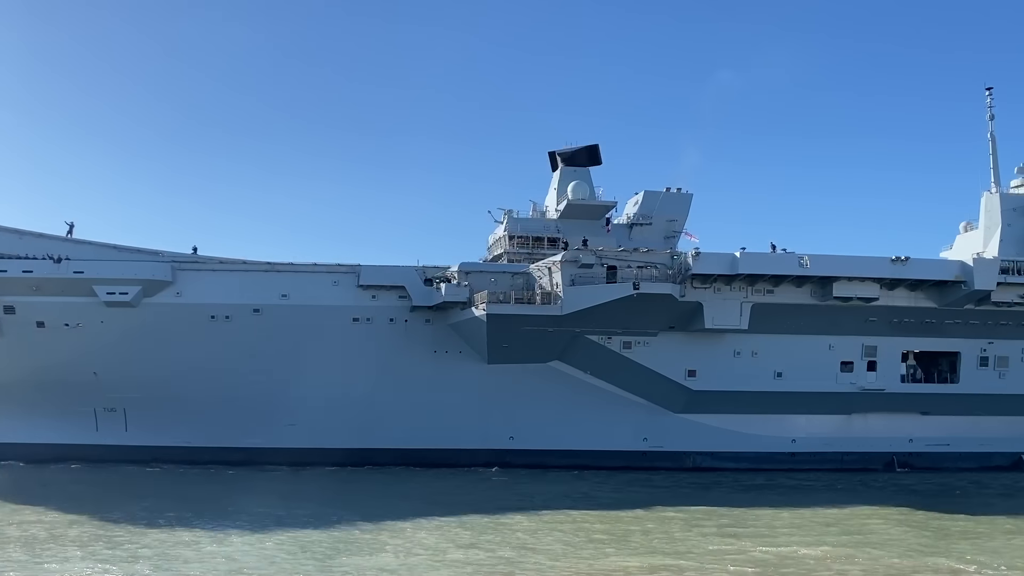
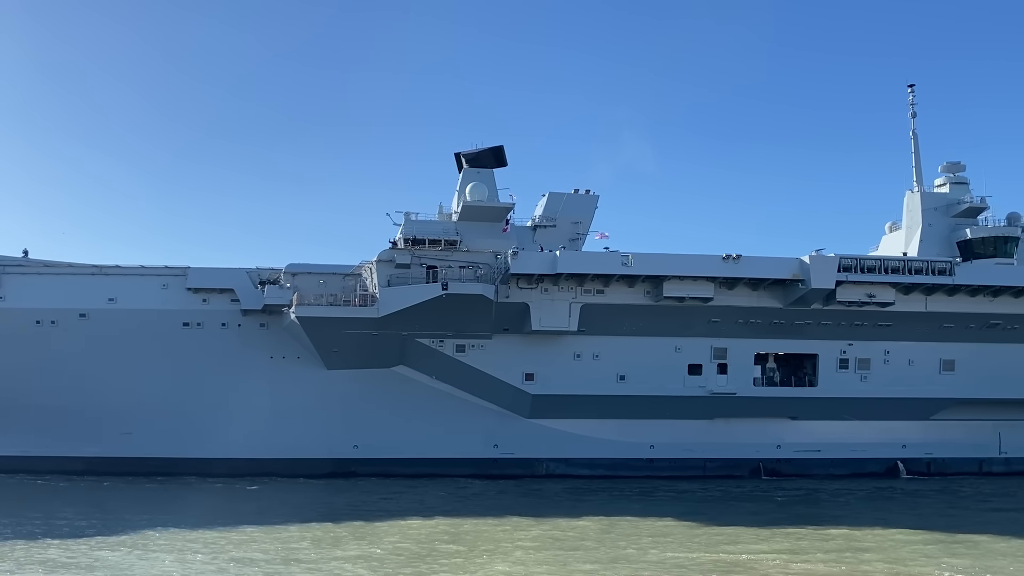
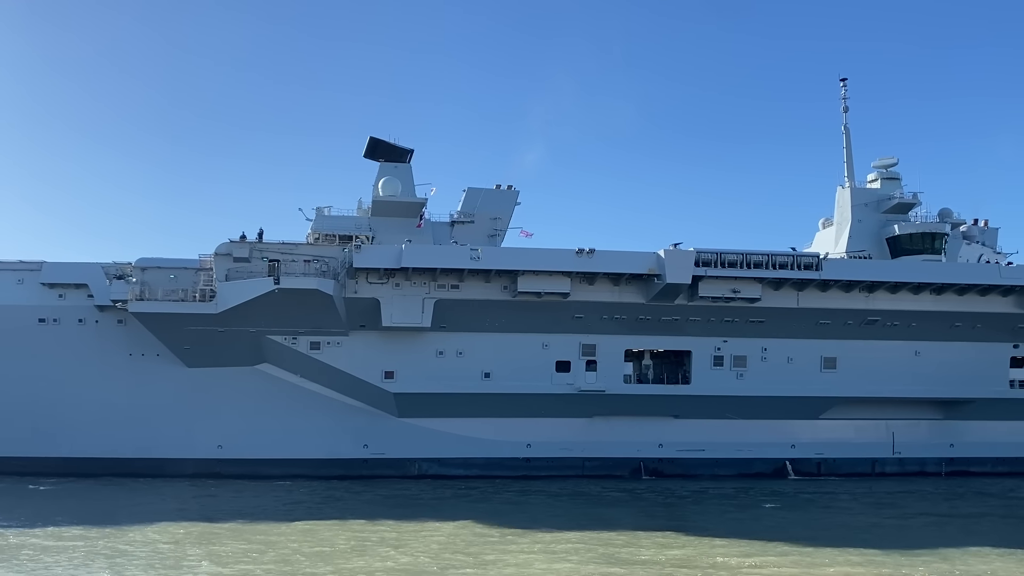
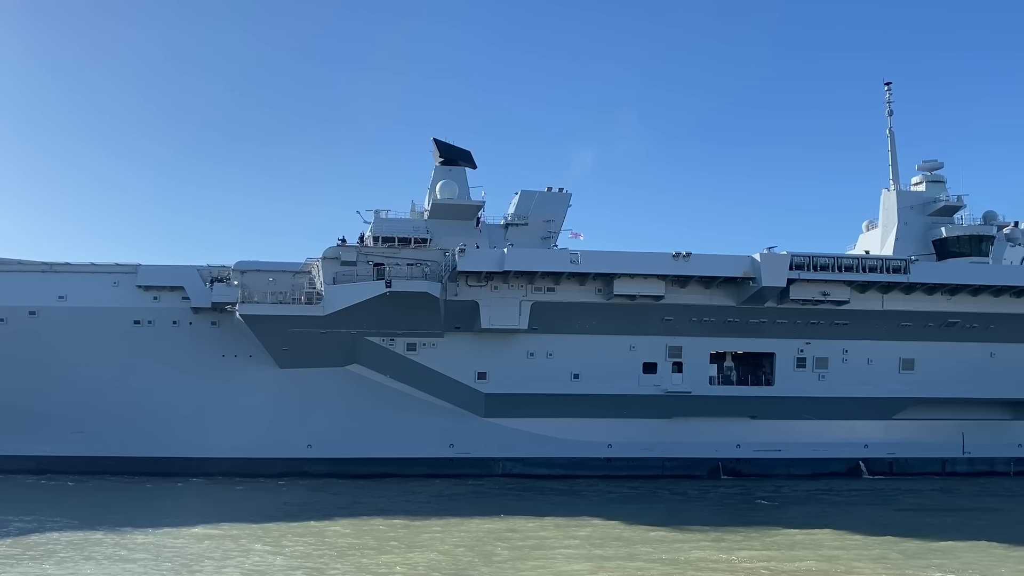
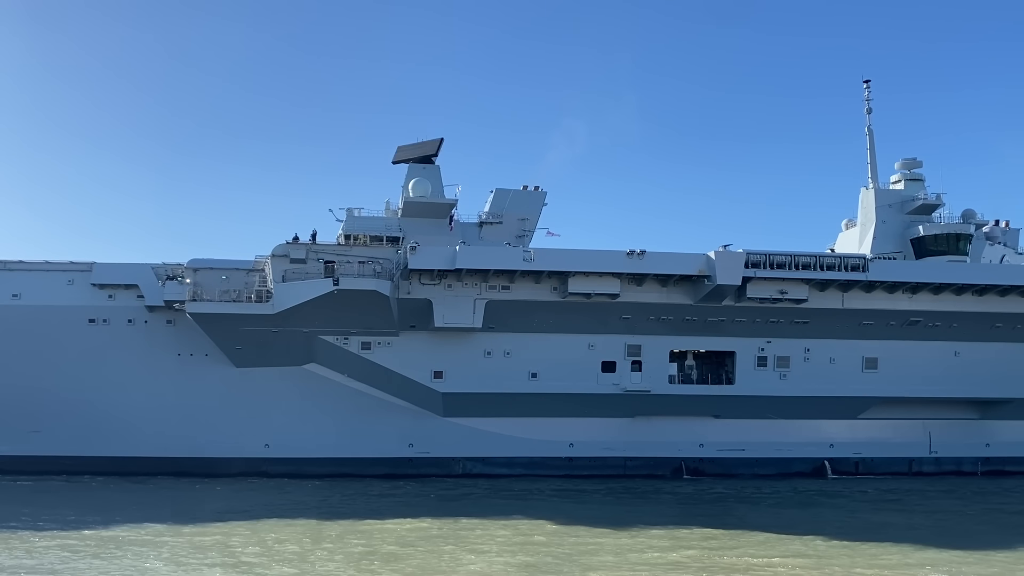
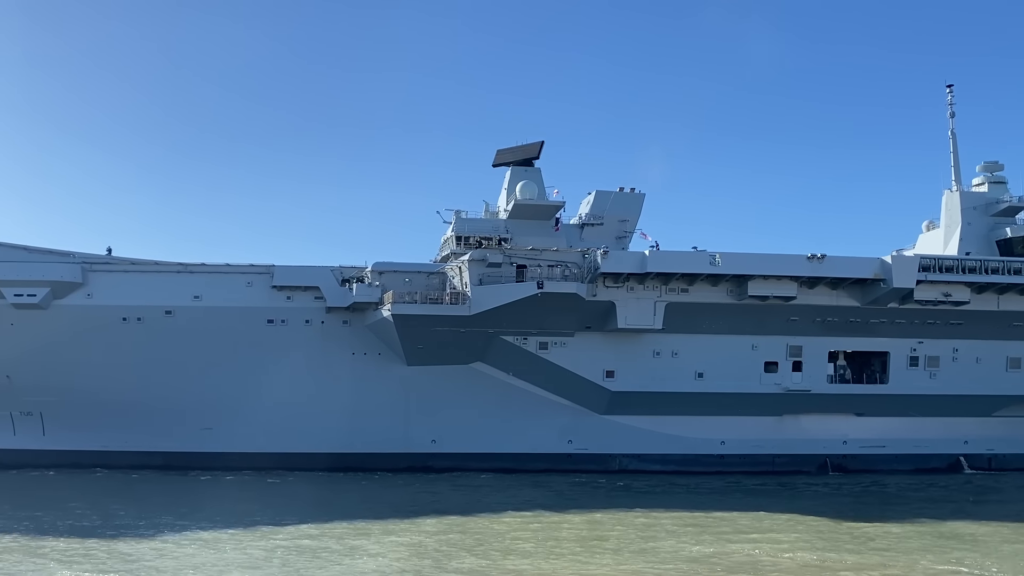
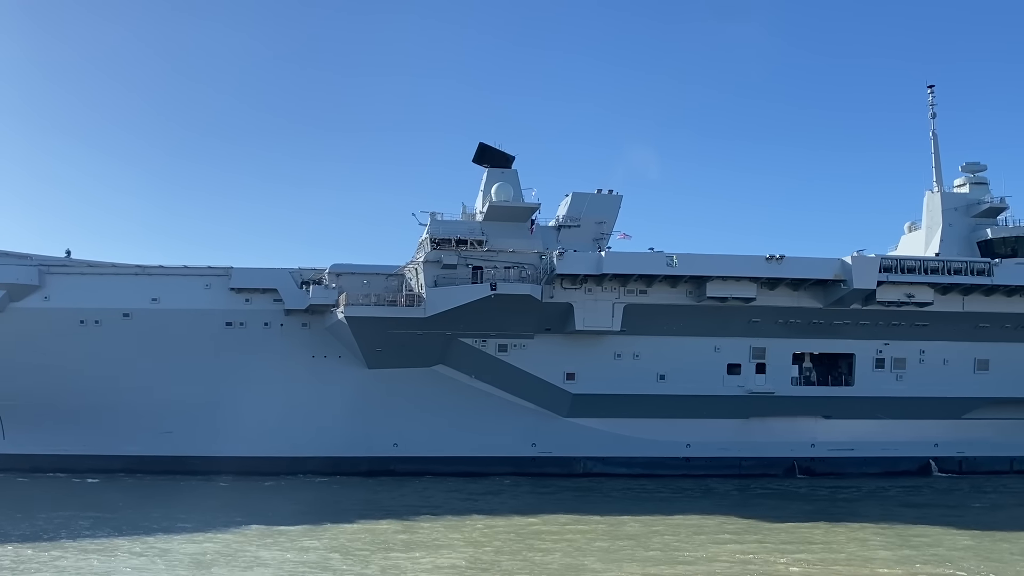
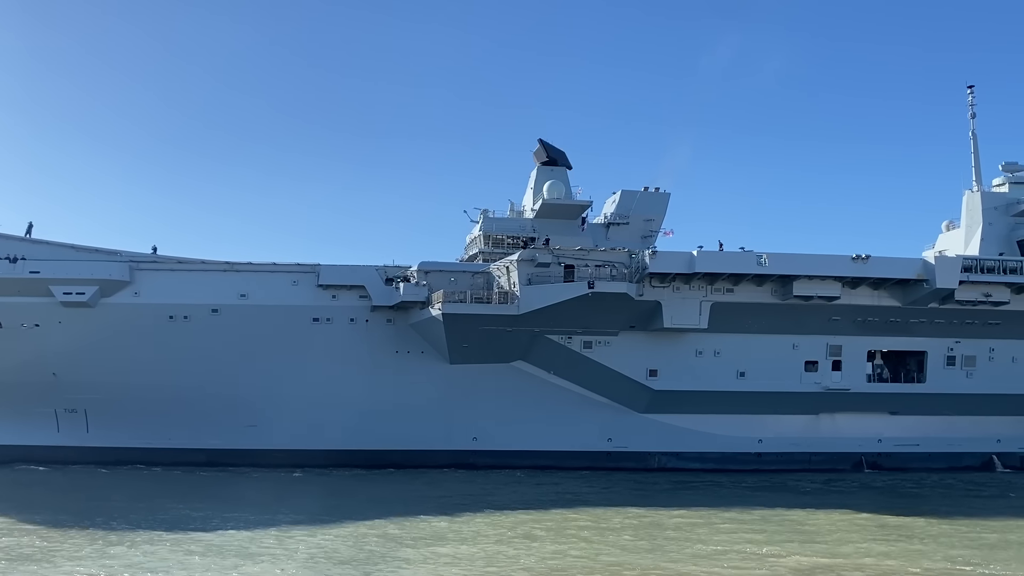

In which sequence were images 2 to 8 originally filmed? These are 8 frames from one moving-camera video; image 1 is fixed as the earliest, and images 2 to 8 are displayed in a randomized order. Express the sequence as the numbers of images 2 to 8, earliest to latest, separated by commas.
8, 6, 7, 2, 4, 5, 3
